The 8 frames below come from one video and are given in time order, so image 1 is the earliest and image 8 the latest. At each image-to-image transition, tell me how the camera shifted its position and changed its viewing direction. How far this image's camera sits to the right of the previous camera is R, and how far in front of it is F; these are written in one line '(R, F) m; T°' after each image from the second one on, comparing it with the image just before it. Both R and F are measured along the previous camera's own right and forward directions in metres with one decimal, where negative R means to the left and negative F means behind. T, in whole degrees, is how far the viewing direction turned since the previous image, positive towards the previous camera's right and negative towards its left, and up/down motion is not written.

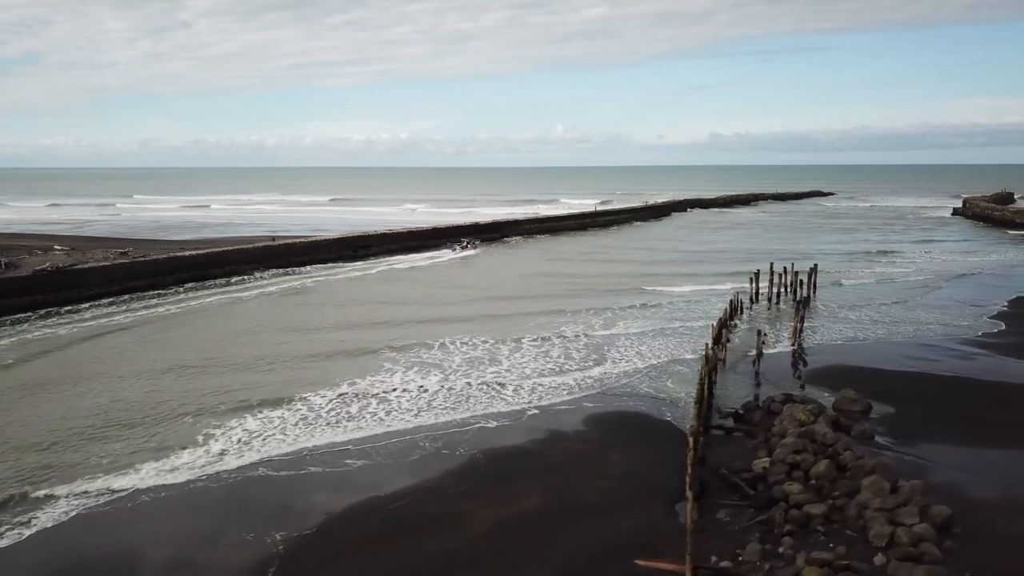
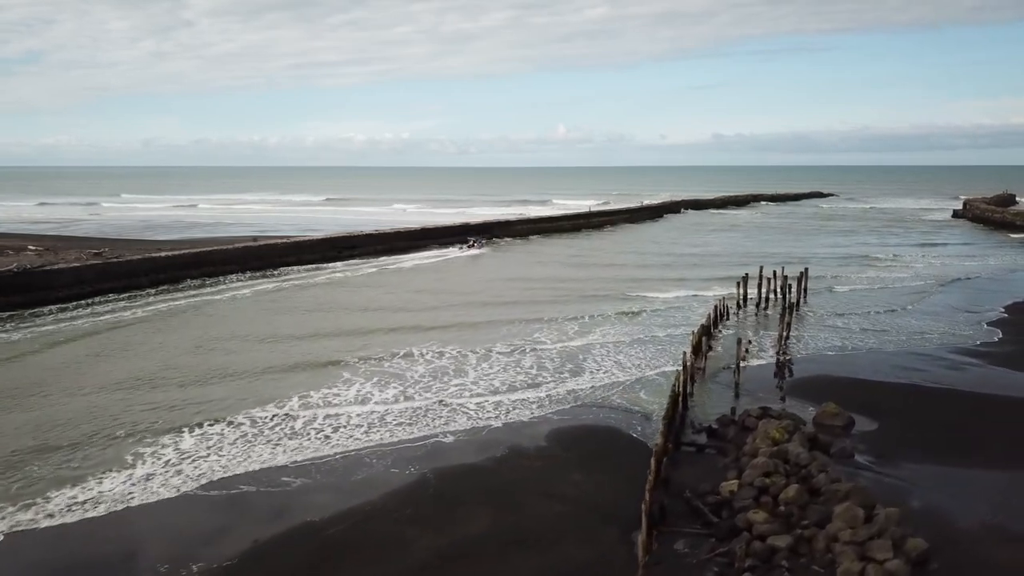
(+0.5, +0.6) m; 0°
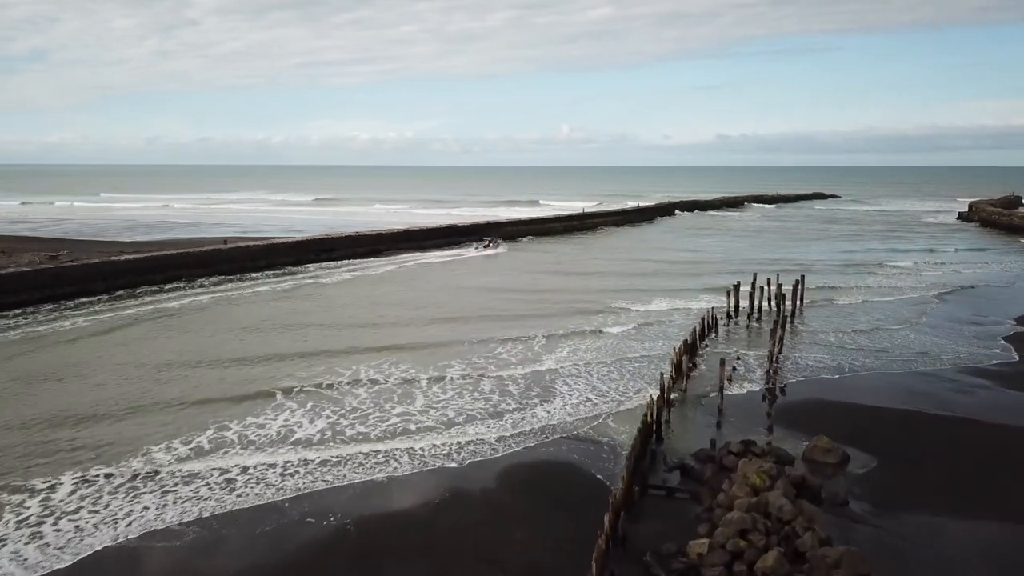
(+0.6, +1.4) m; 0°
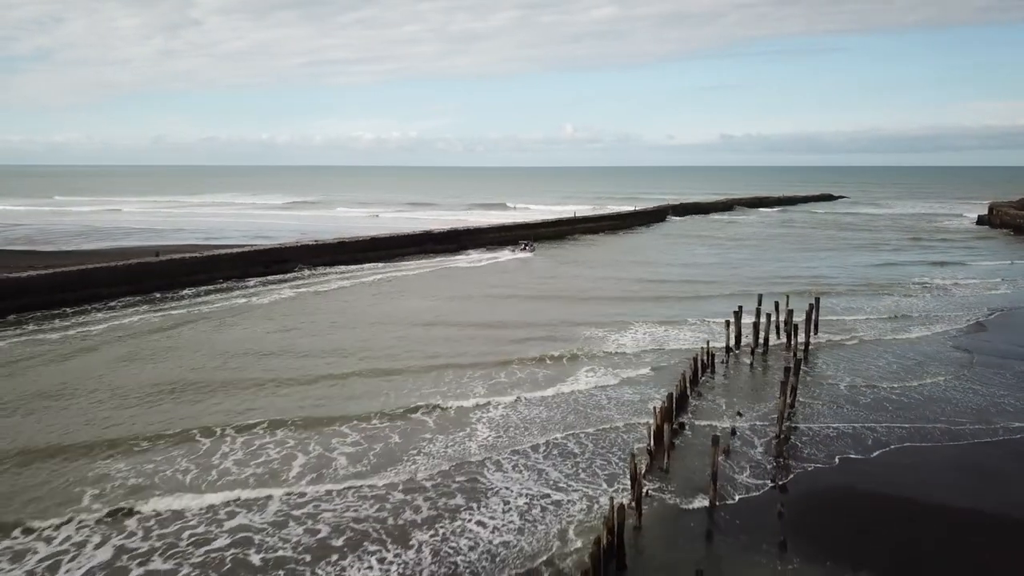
(+0.9, +3.4) m; 0°
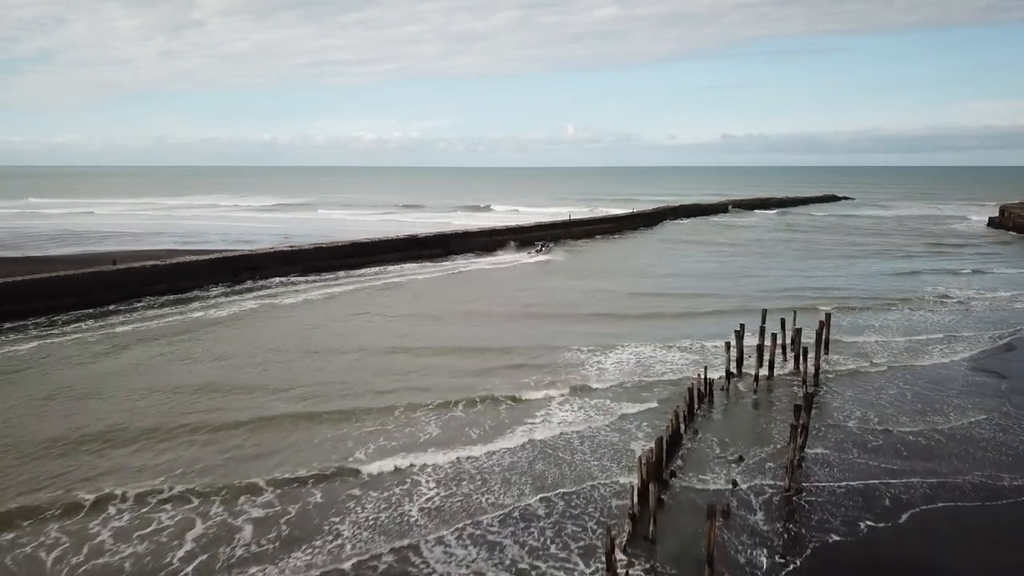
(+0.4, +1.7) m; 0°
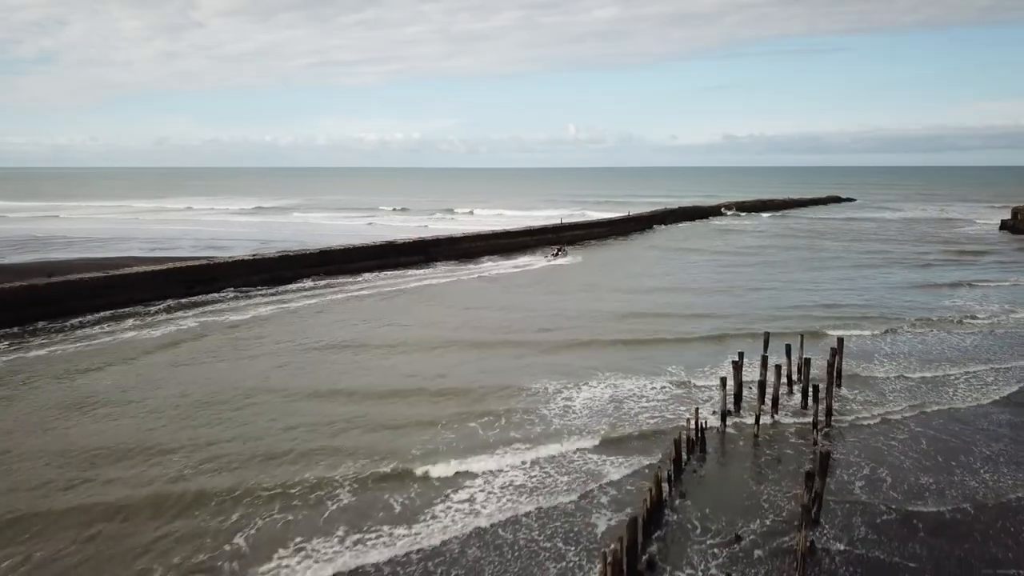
(+0.6, +2.1) m; 0°
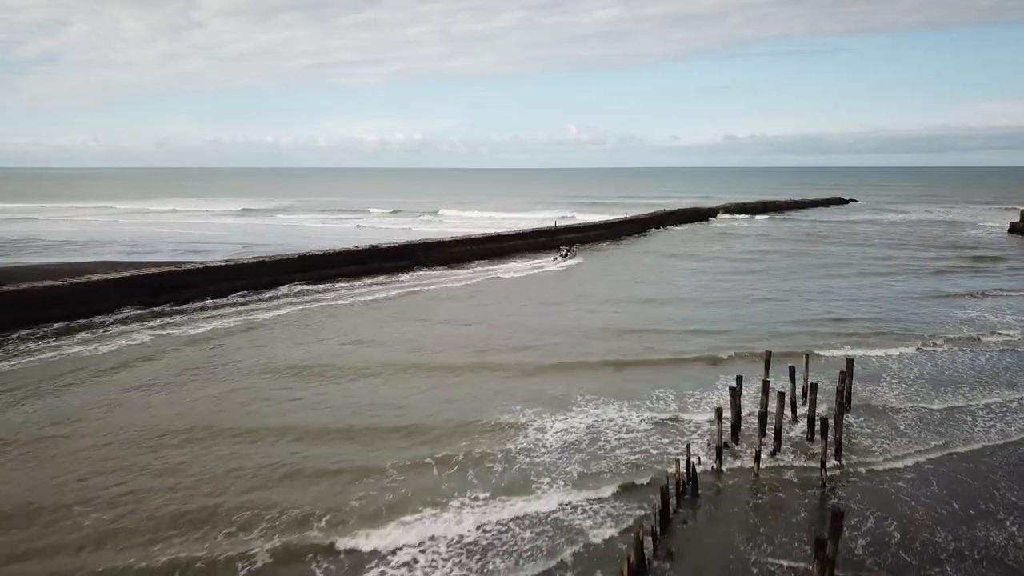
(+0.4, +1.4) m; 0°
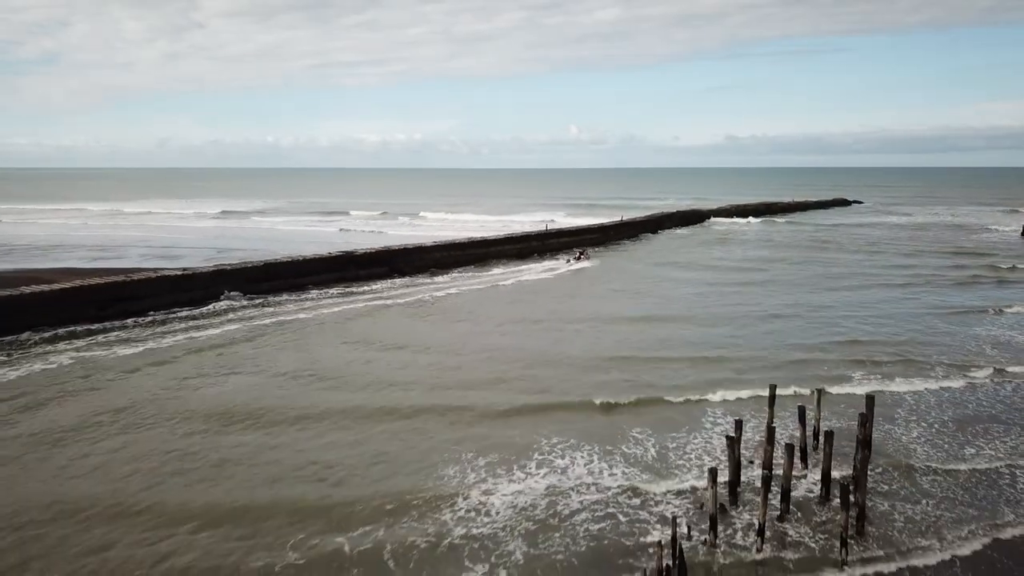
(+0.5, +1.9) m; 0°
